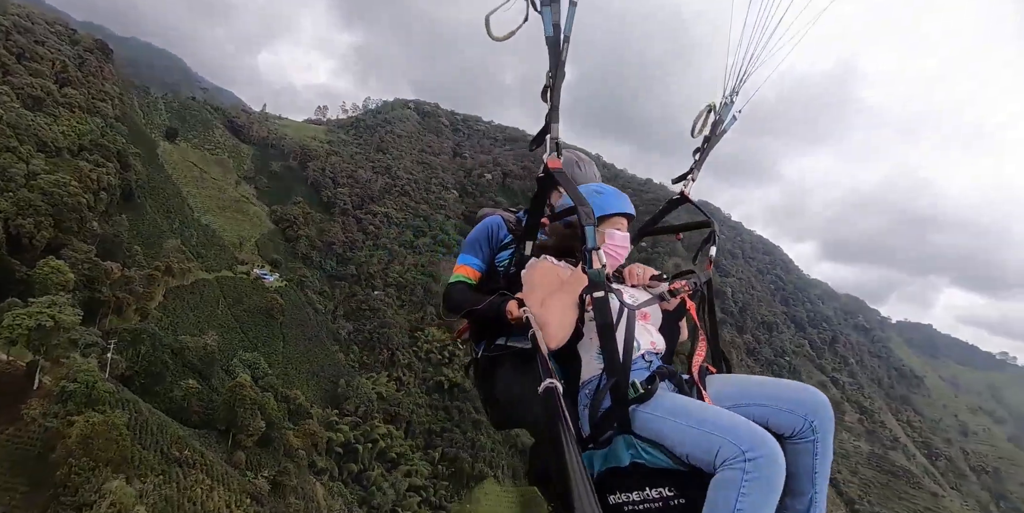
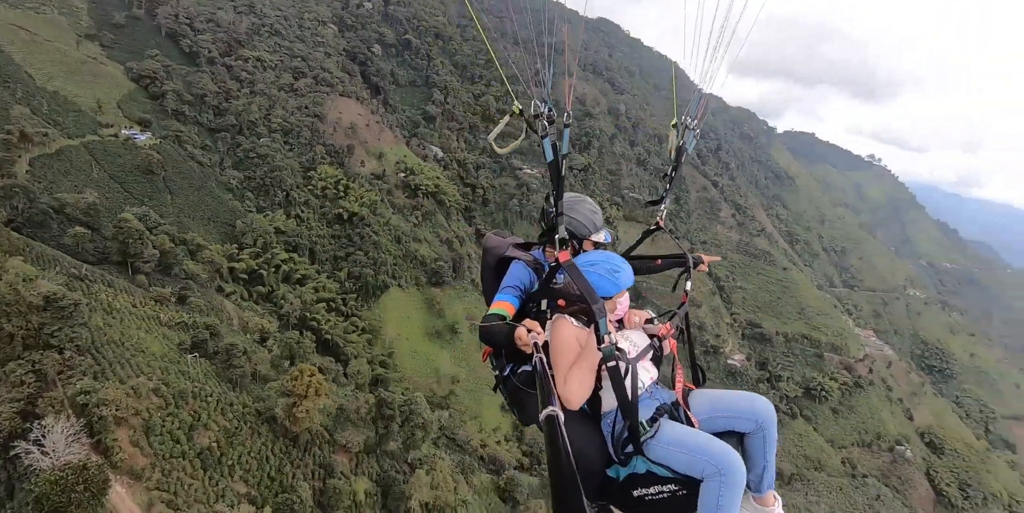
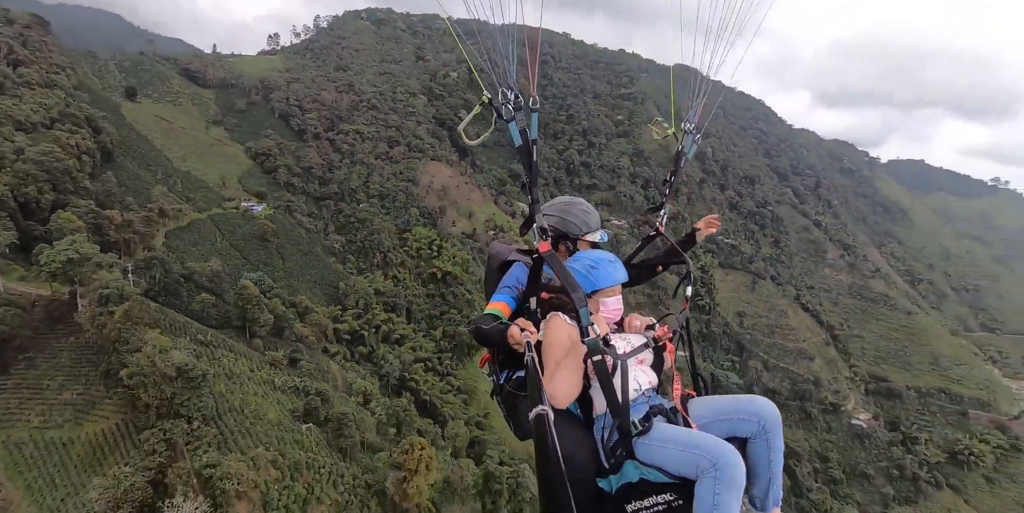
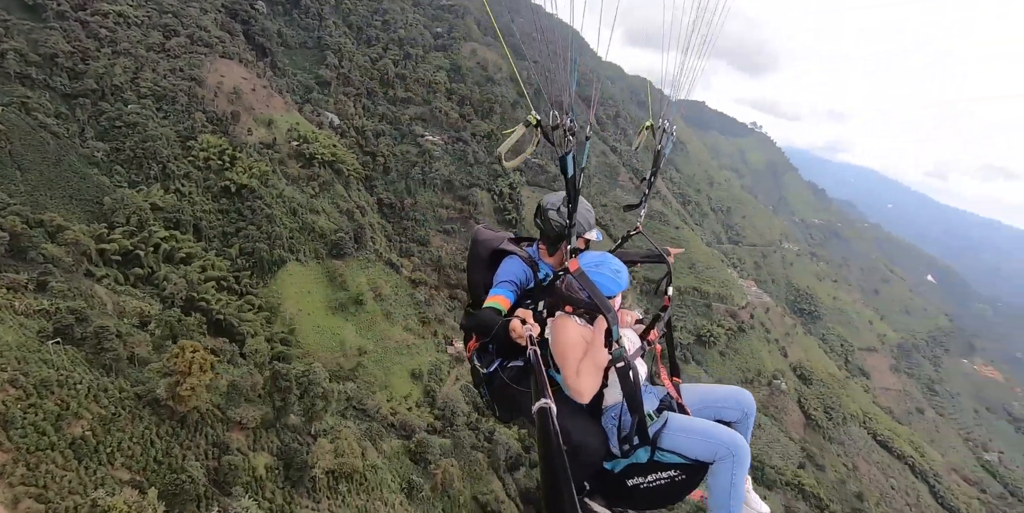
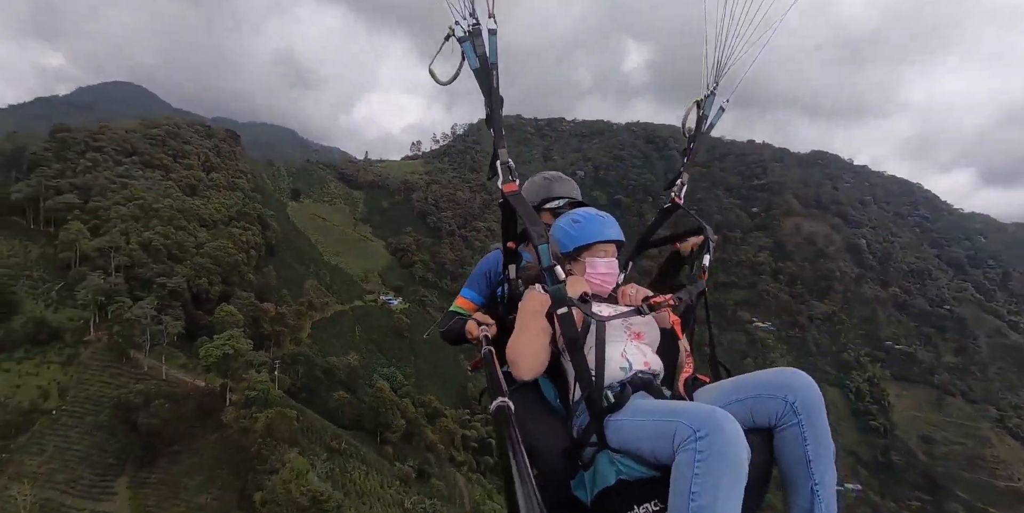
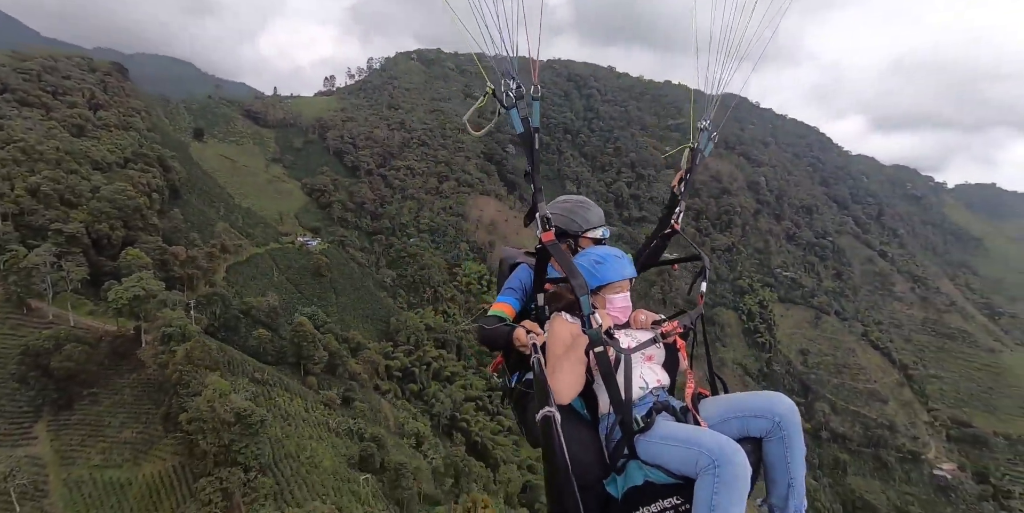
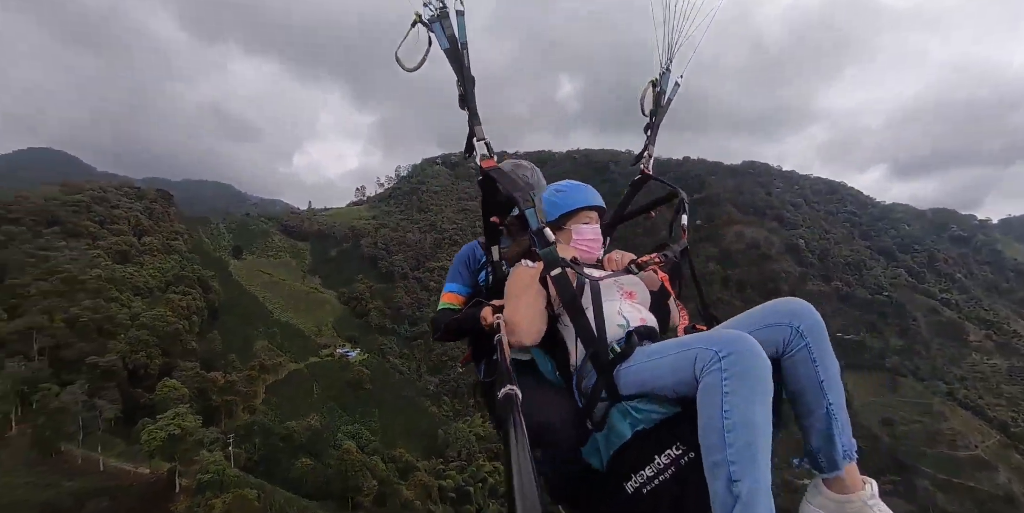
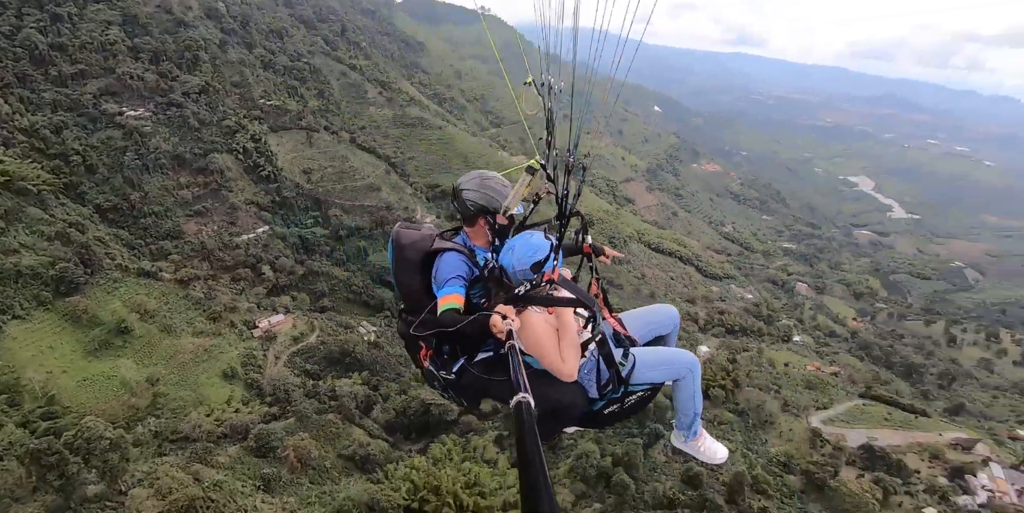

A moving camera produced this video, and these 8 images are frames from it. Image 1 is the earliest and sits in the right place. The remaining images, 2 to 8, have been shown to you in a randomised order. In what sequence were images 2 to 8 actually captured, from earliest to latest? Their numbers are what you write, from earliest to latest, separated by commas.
7, 5, 6, 3, 2, 4, 8
